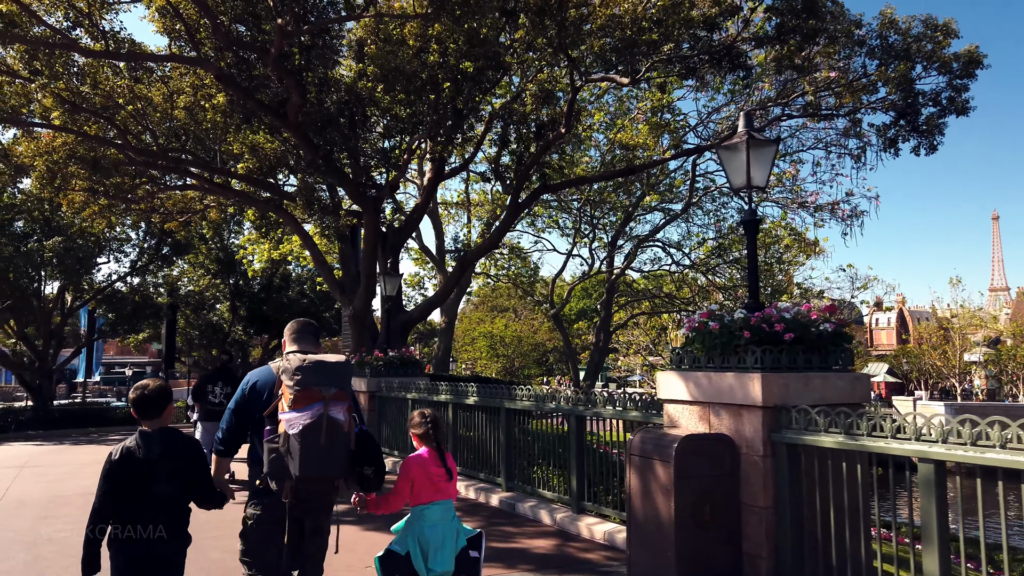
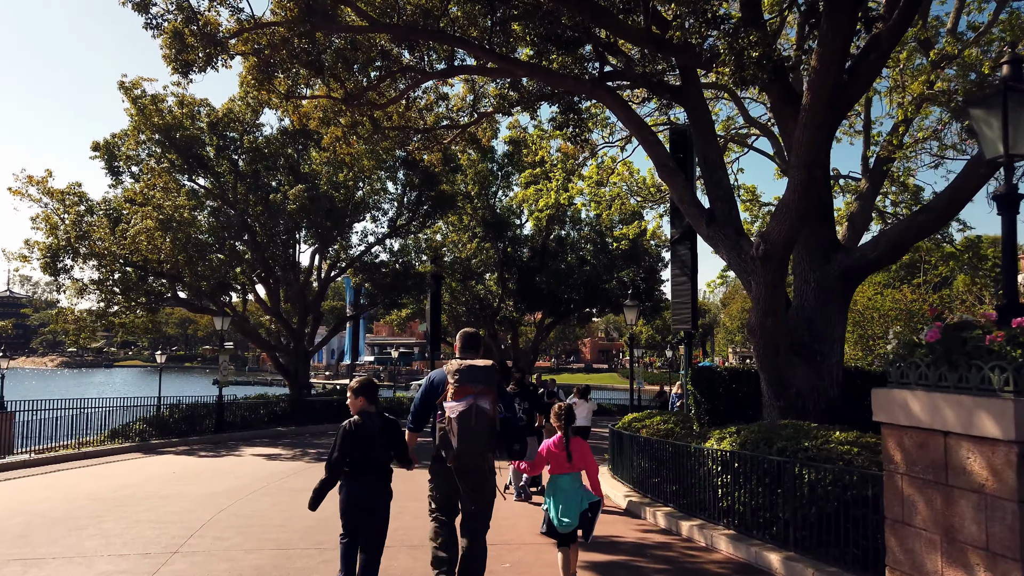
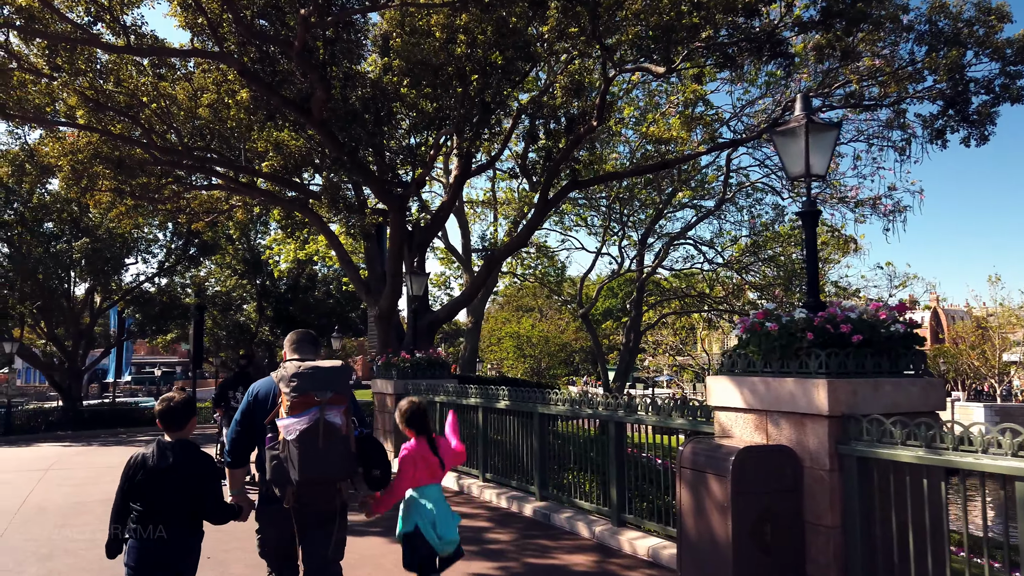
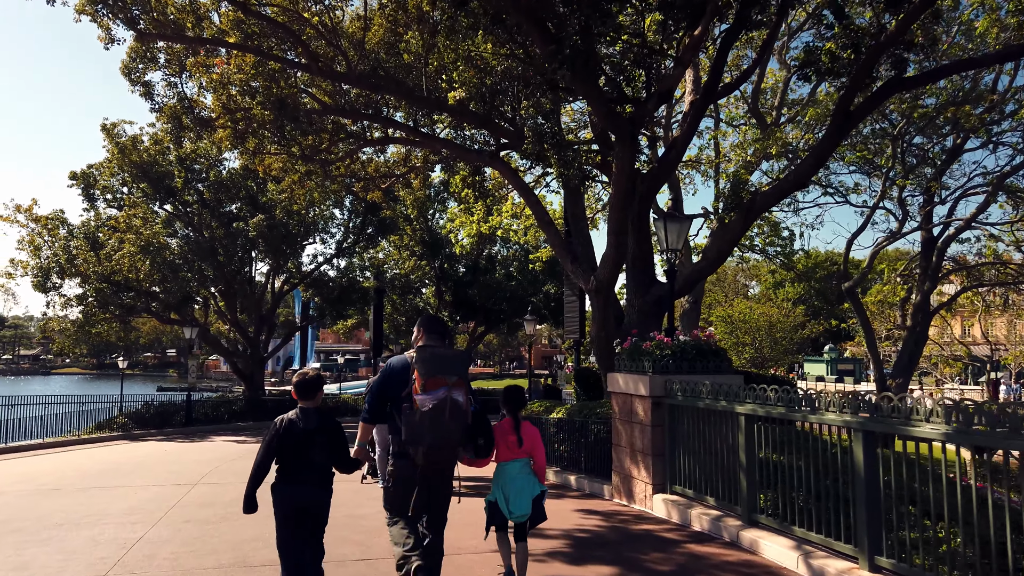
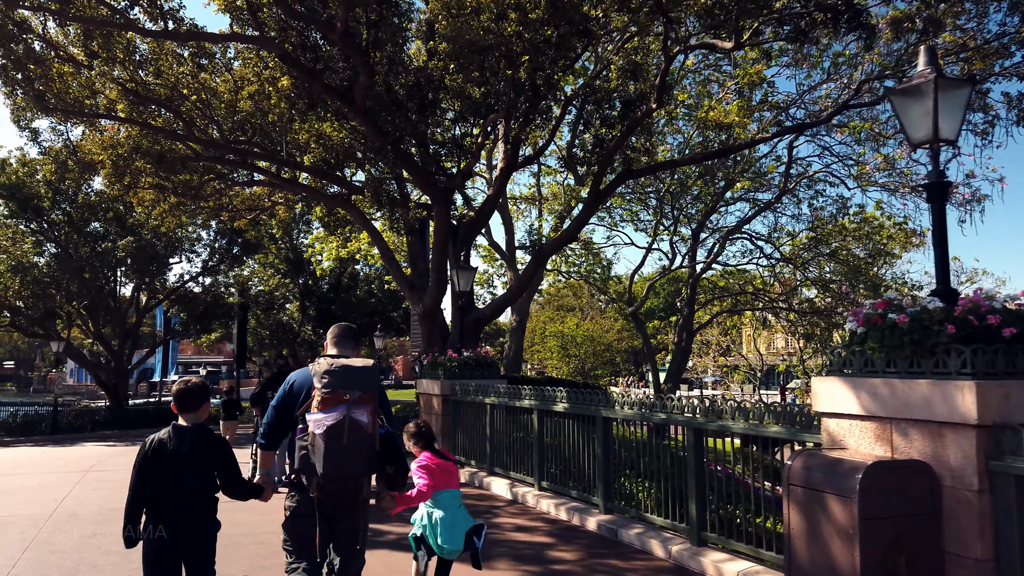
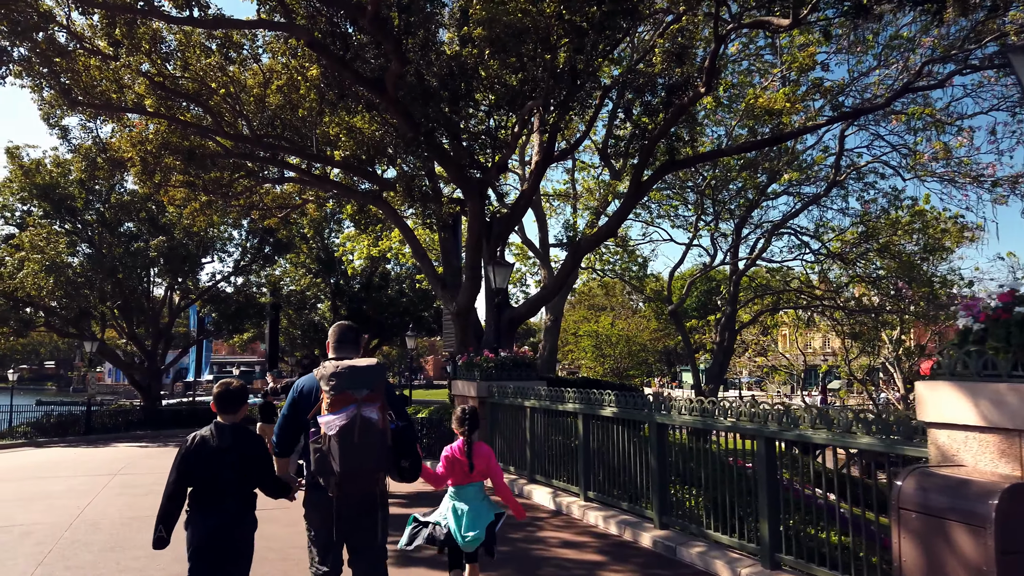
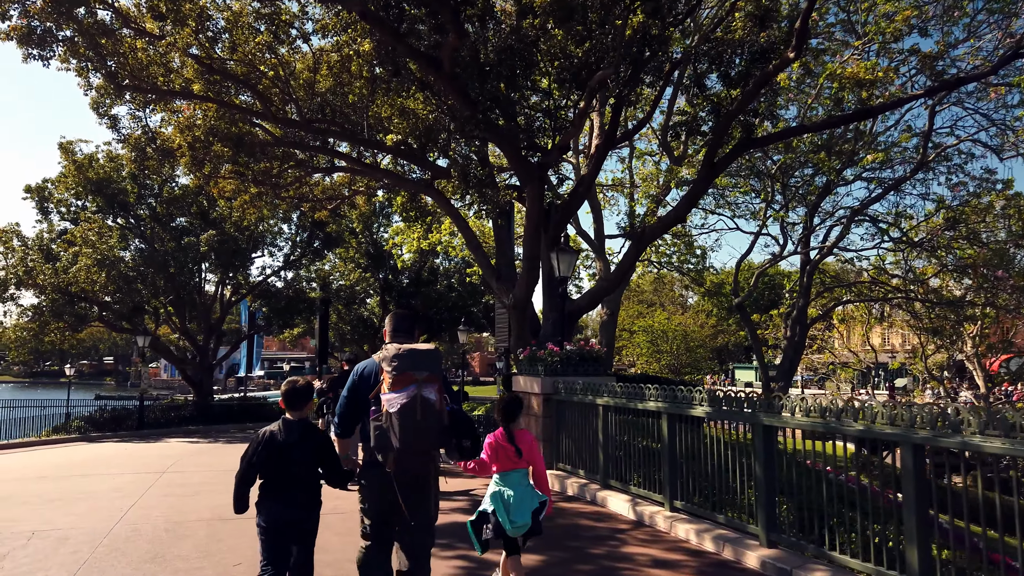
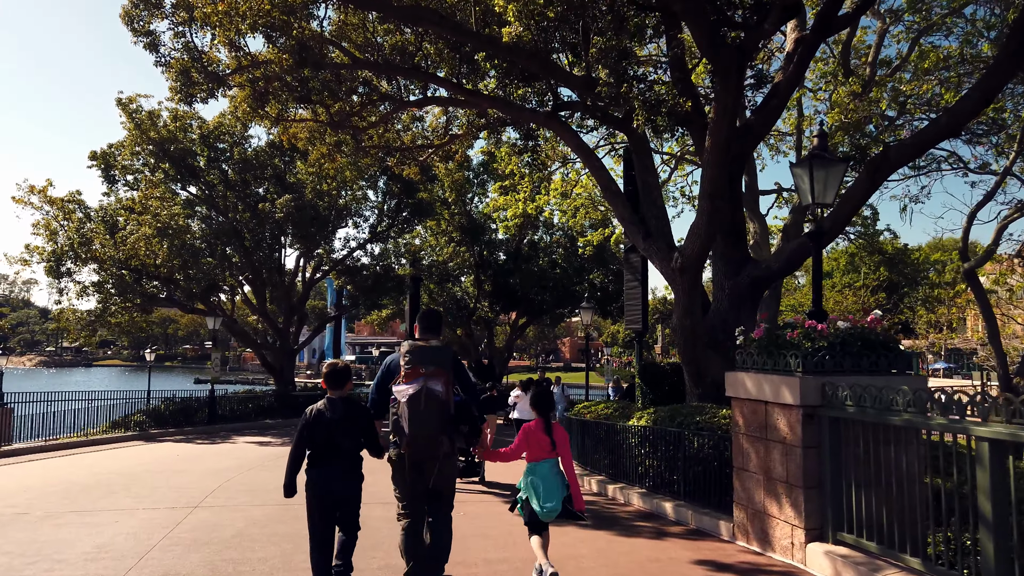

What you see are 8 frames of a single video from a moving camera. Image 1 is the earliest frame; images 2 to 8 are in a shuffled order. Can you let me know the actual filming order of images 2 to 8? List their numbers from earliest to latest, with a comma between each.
3, 5, 6, 7, 4, 8, 2
